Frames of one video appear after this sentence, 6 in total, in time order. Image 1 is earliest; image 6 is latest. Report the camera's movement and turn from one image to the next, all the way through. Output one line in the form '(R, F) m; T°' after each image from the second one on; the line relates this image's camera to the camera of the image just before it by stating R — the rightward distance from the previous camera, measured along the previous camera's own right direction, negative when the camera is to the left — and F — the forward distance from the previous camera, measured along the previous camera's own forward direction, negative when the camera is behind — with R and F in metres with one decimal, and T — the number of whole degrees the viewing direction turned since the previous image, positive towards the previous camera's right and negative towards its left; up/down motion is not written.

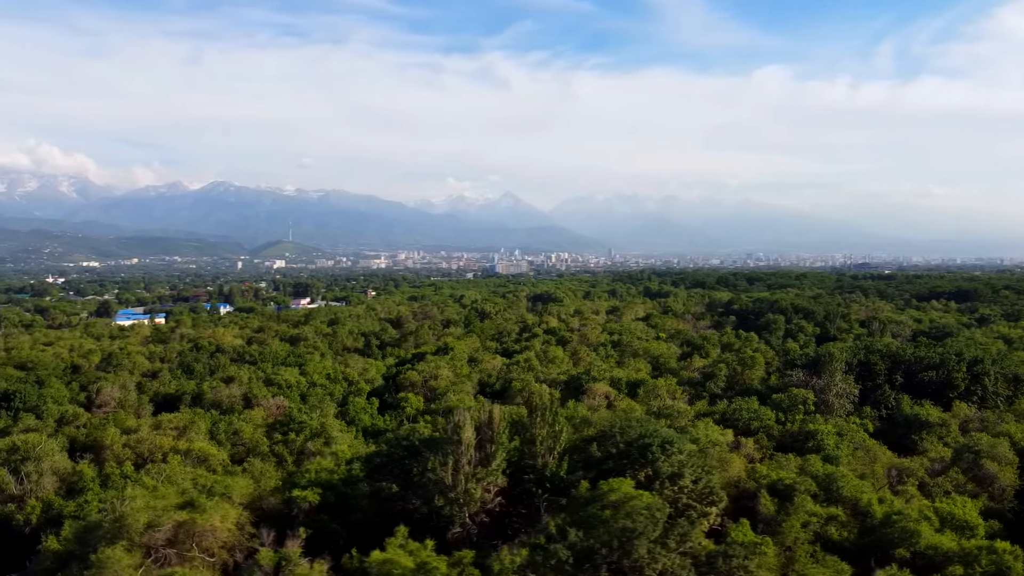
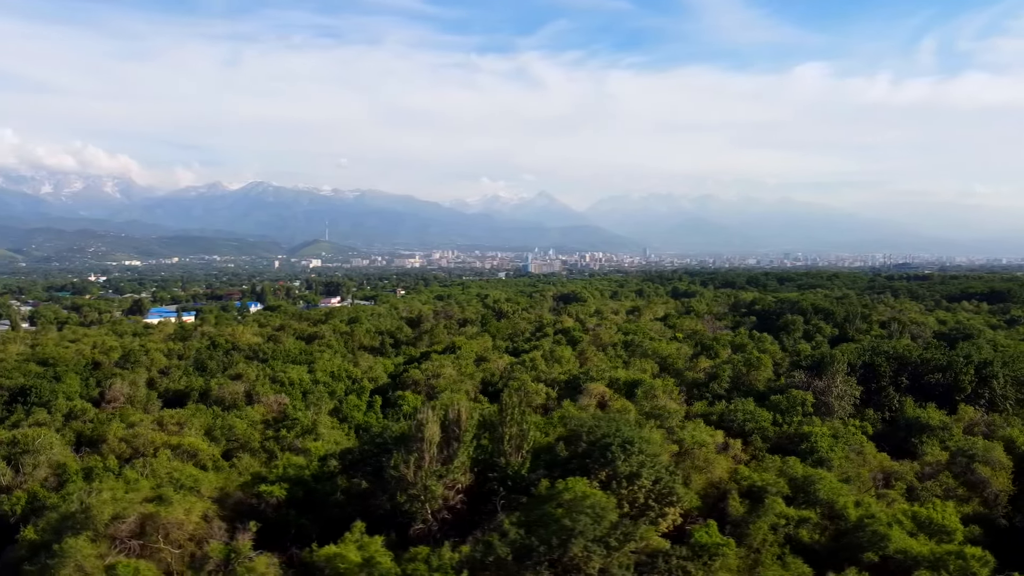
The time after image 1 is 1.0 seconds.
(+0.7, 0.0) m; -2°
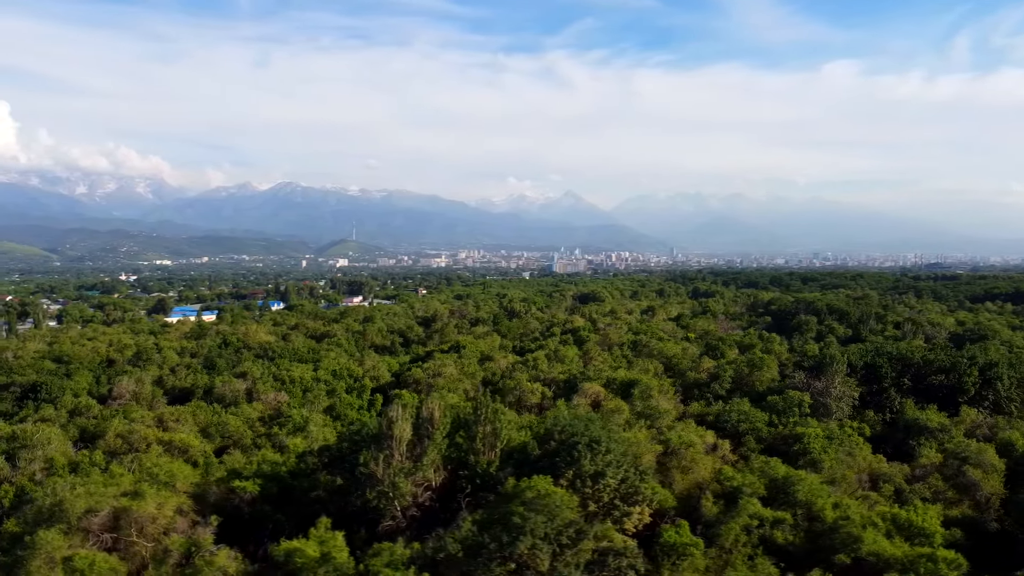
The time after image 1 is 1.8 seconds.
(+0.6, 0.0) m; -1°
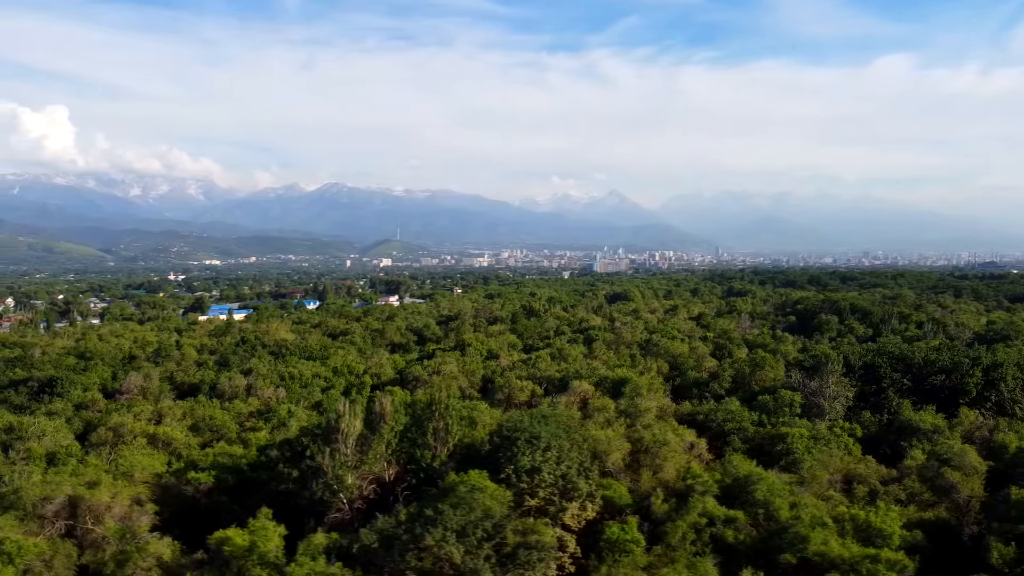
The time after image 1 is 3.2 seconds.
(+1.1, -0.1) m; -2°
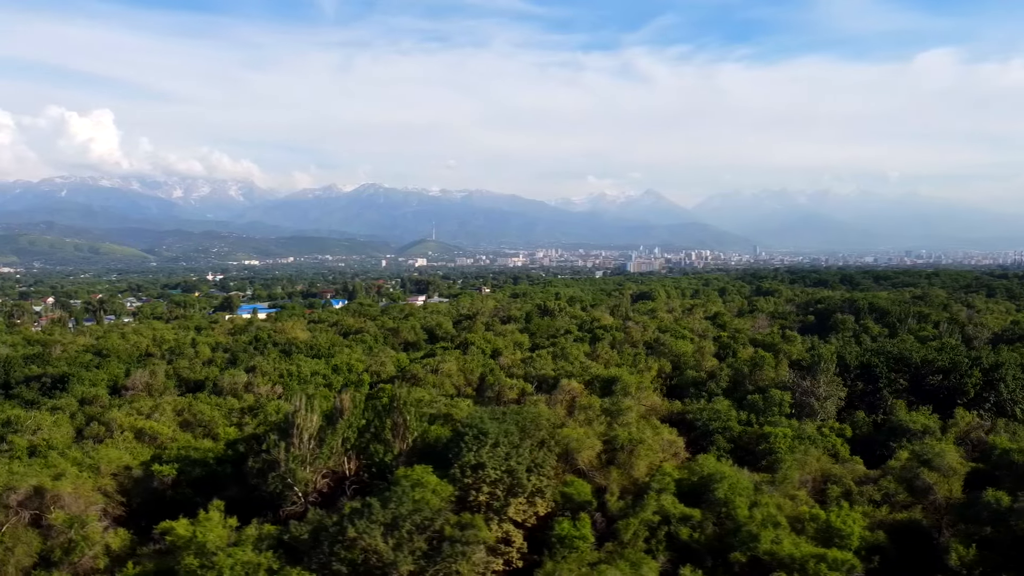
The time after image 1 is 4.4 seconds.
(+0.9, -0.1) m; -2°
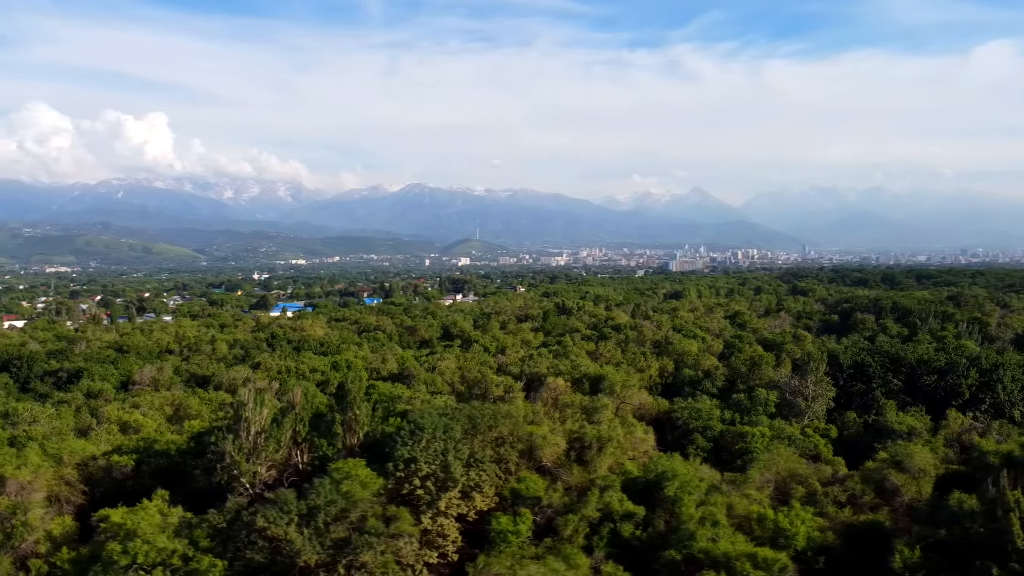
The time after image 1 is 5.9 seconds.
(+1.1, -0.1) m; -2°
